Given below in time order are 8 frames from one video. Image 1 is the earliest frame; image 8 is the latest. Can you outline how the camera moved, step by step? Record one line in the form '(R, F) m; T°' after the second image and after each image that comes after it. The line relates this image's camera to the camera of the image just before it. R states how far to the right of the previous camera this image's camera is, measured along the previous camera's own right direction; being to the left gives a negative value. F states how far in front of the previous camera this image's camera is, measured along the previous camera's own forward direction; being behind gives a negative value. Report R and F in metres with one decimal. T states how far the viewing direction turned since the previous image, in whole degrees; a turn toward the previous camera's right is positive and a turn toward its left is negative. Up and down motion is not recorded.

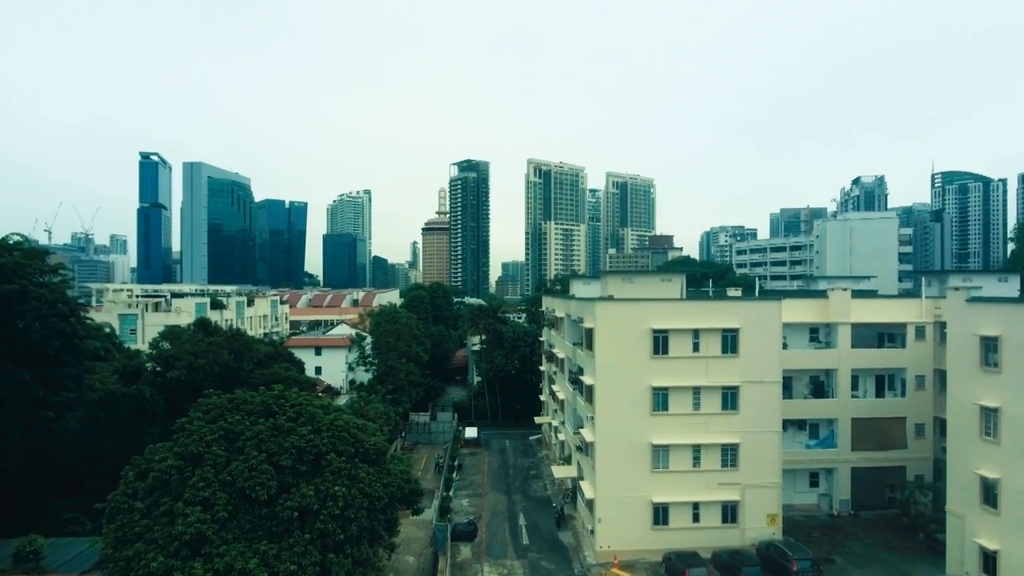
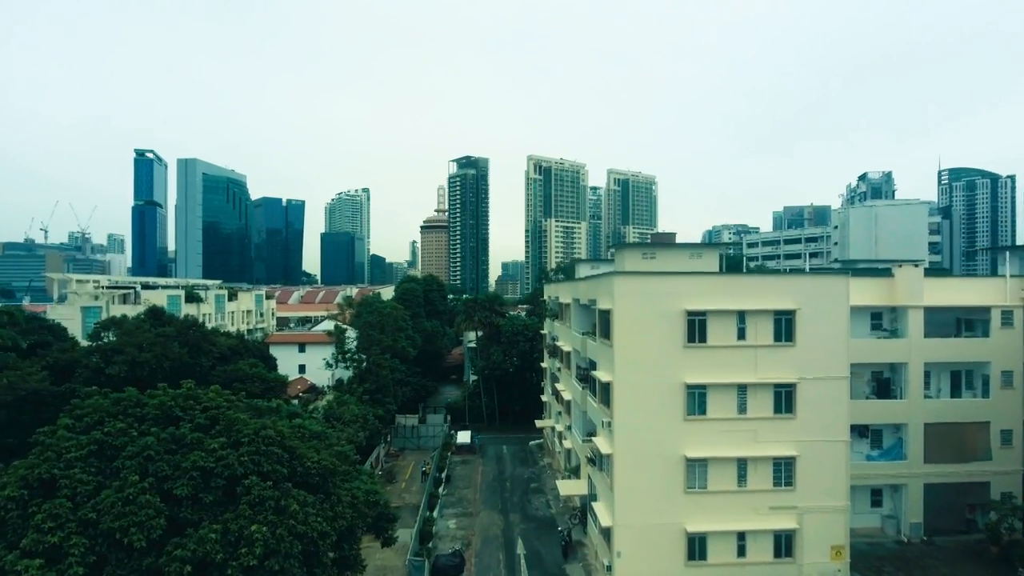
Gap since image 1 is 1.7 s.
(+0.1, +5.1) m; 0°
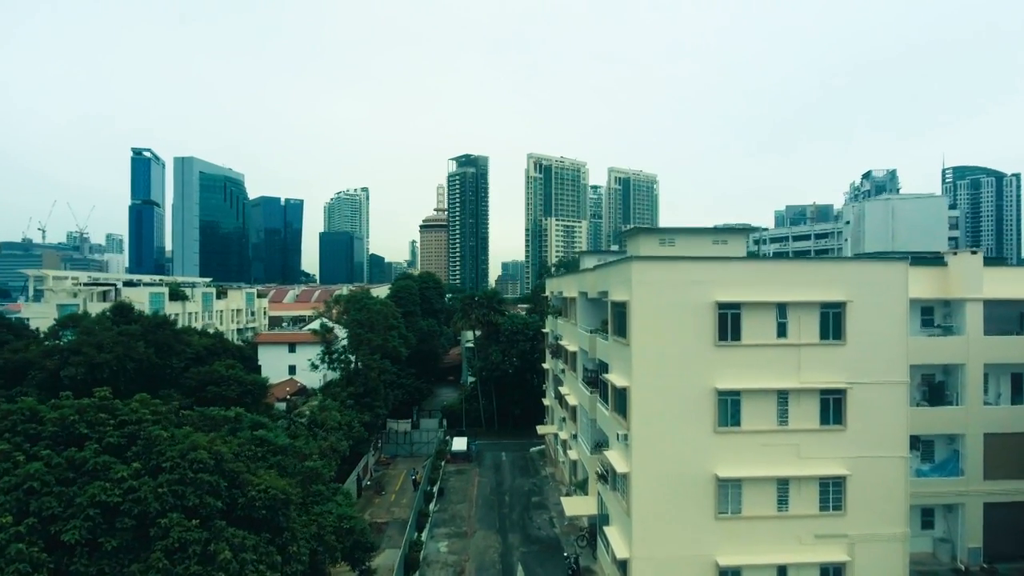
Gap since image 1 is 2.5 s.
(0.0, +2.9) m; 0°
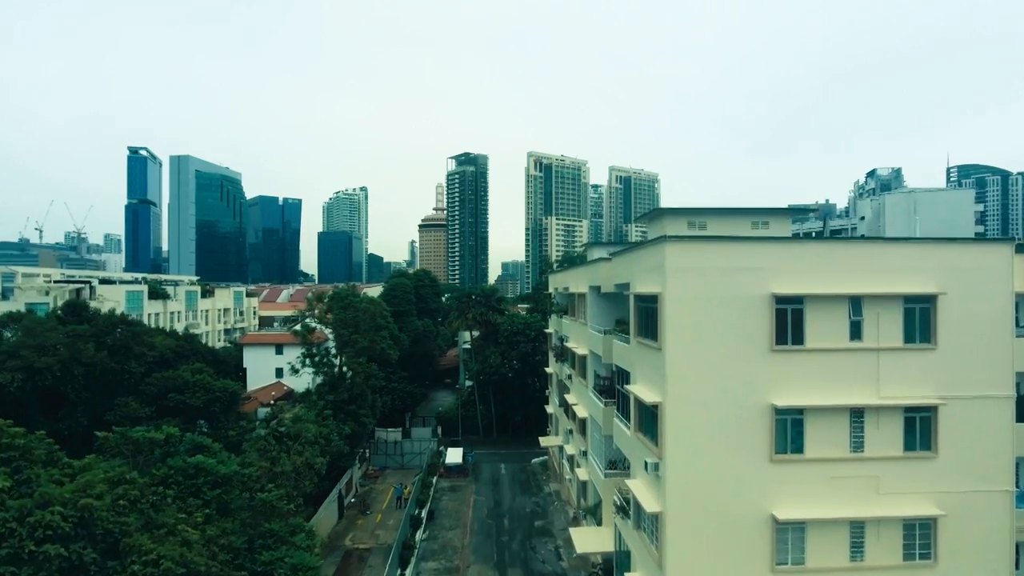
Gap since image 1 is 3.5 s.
(0.0, +3.4) m; 0°
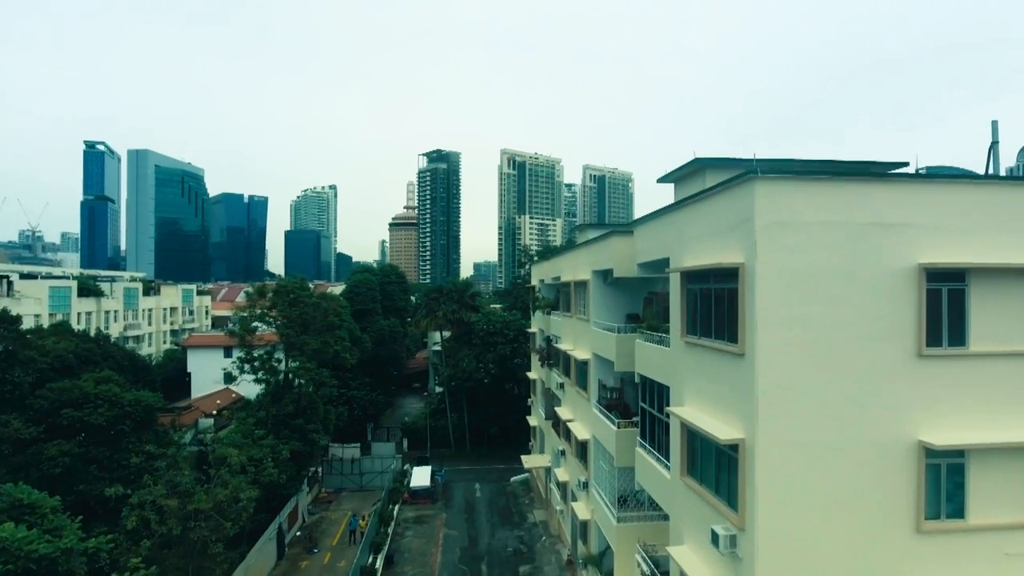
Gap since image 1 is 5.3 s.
(-0.2, +4.8) m; +3°
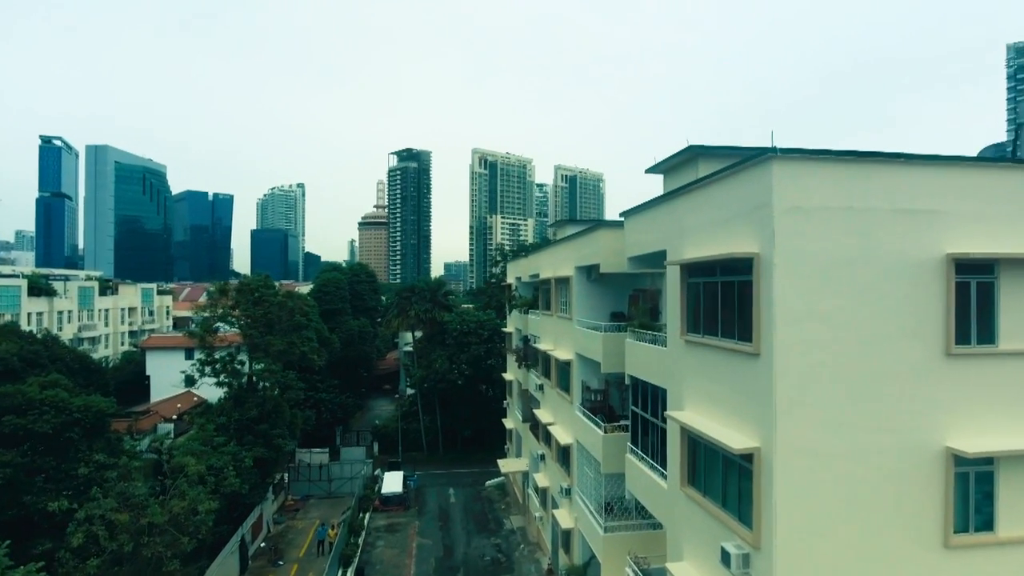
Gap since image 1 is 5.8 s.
(-0.2, +0.9) m; +3°
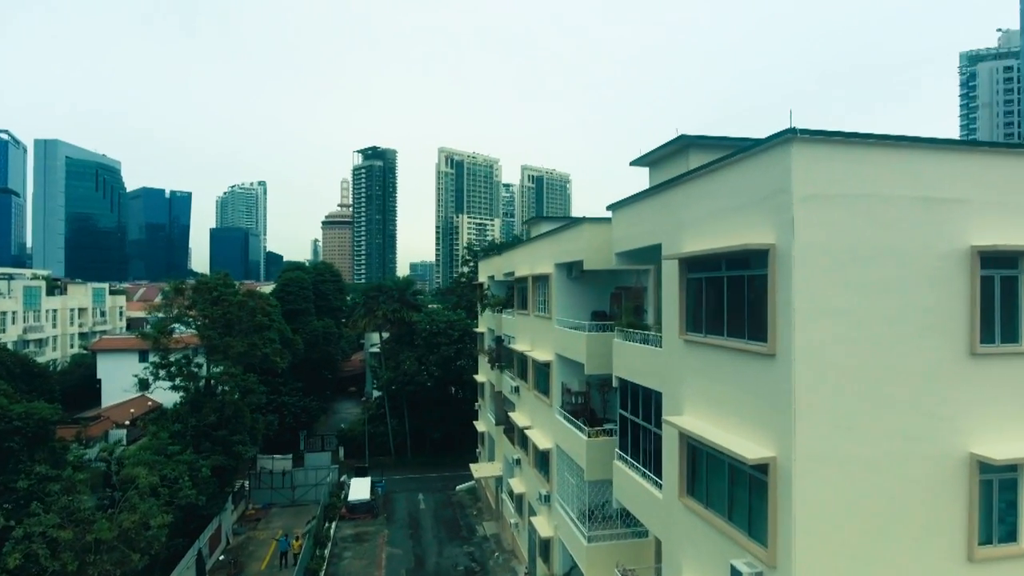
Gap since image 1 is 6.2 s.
(-0.3, +0.7) m; +3°
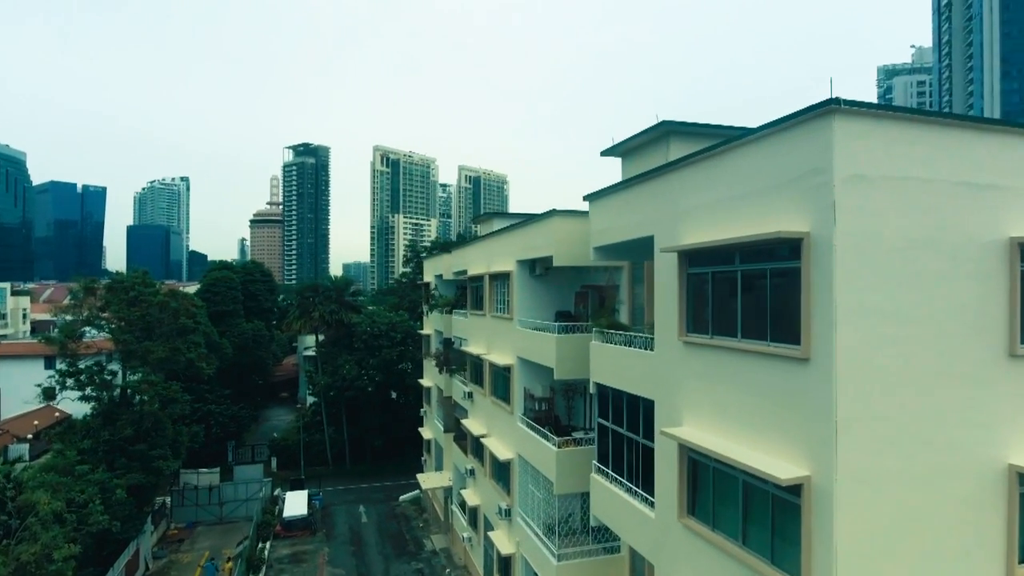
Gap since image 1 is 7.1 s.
(-0.5, +1.1) m; +6°
